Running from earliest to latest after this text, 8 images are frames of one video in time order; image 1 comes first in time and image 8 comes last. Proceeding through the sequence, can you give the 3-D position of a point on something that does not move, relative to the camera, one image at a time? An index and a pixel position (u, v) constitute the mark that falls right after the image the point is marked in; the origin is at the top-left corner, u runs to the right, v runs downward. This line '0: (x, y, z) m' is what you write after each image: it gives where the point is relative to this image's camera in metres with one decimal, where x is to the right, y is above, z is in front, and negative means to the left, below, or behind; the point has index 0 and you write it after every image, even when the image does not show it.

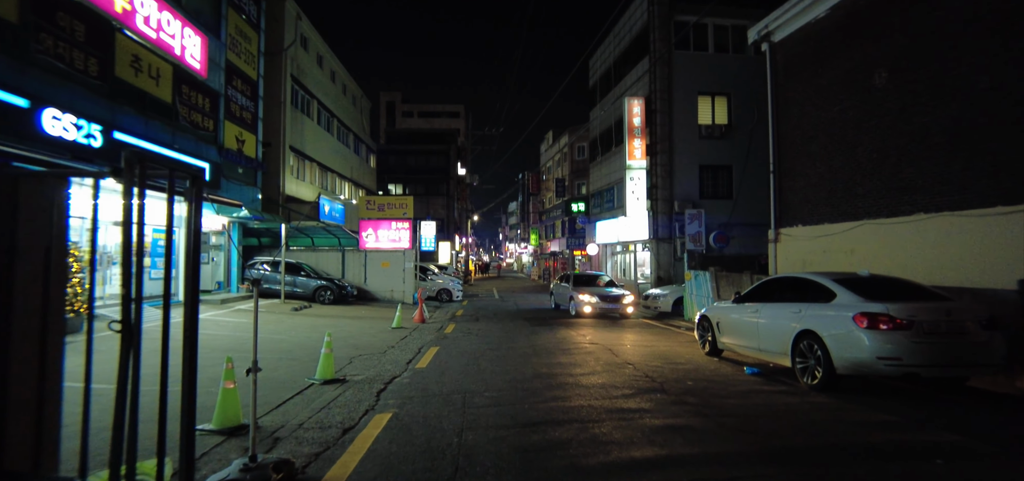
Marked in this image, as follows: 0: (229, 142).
0: (-9.7, +3.4, +18.3) m
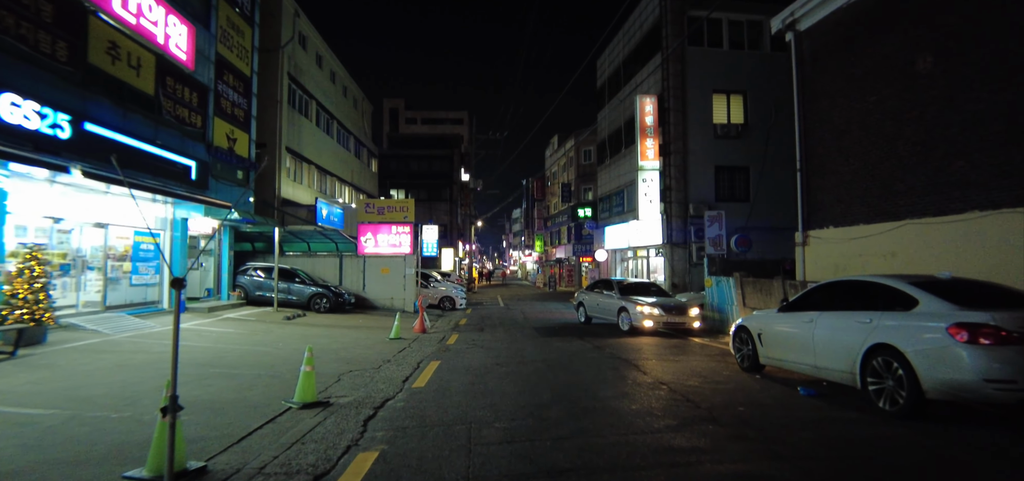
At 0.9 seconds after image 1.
0: (-9.5, +3.3, +17.2) m
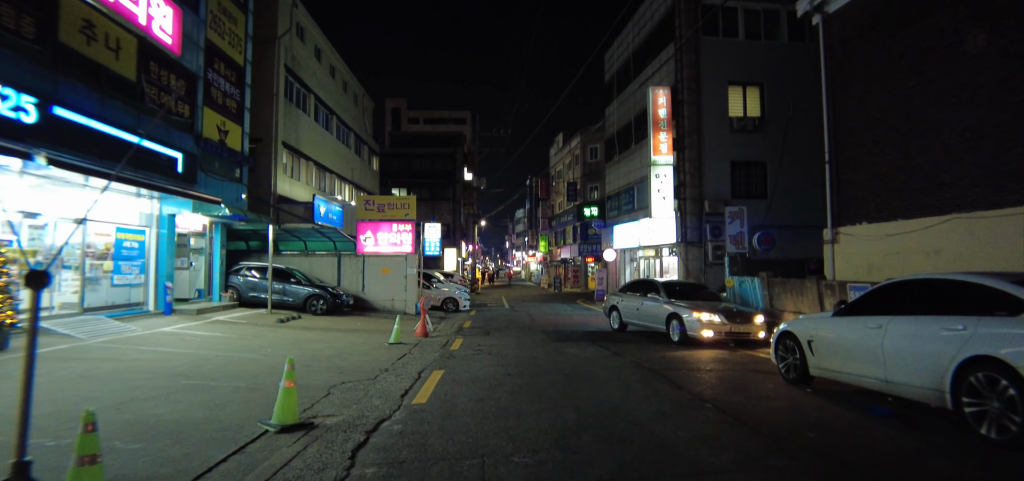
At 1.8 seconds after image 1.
0: (-9.3, +3.3, +16.2) m
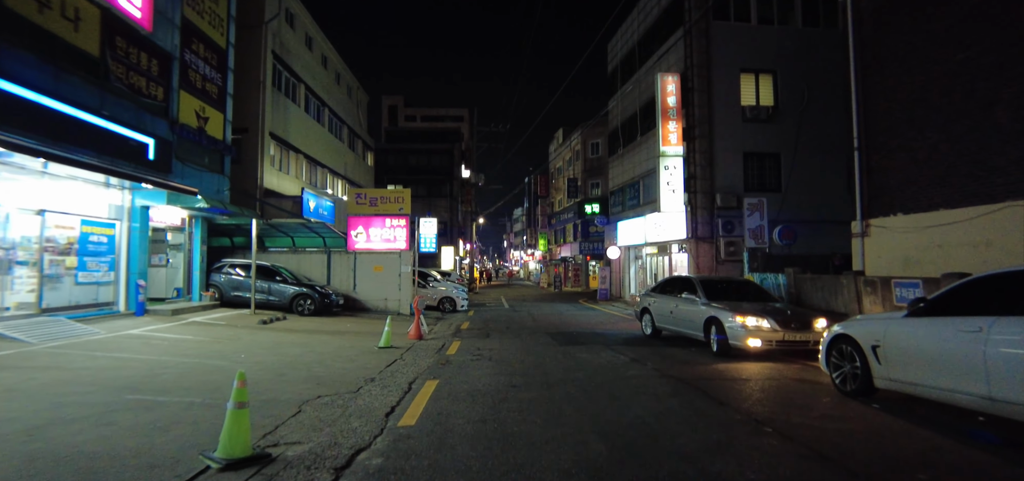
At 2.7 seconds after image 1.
0: (-9.2, +3.5, +15.0) m
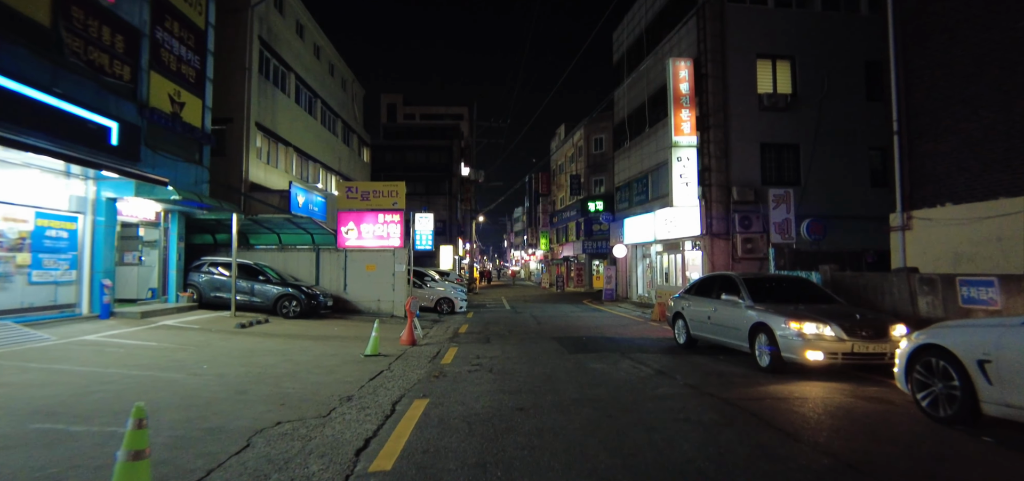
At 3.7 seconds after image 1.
0: (-9.2, +3.6, +13.7) m
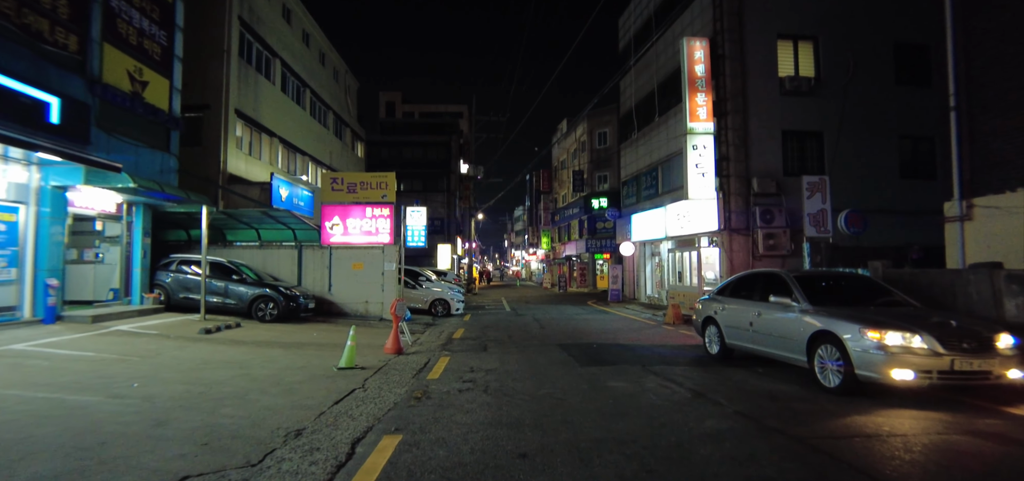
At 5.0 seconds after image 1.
0: (-9.1, +3.7, +12.2) m
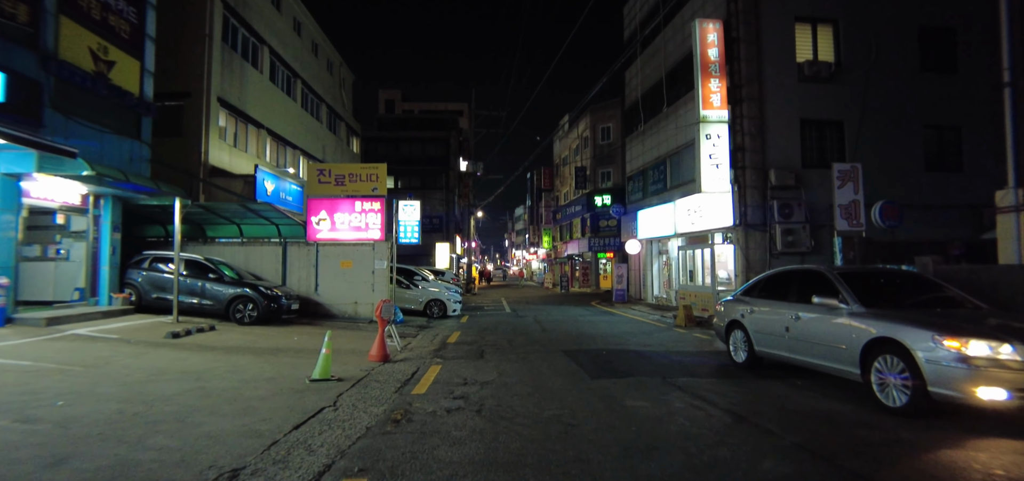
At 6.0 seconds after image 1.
0: (-9.2, +3.8, +11.1) m
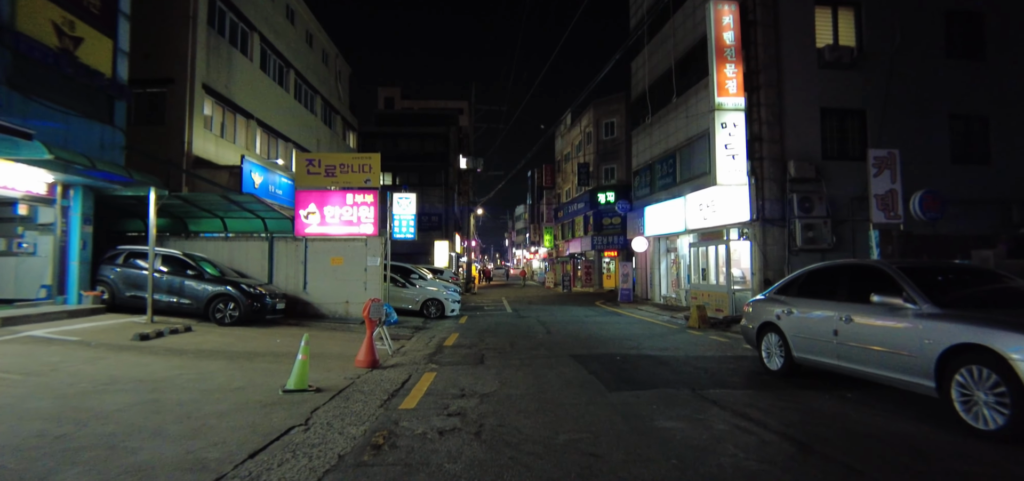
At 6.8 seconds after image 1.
0: (-9.1, +4.0, +10.1) m
